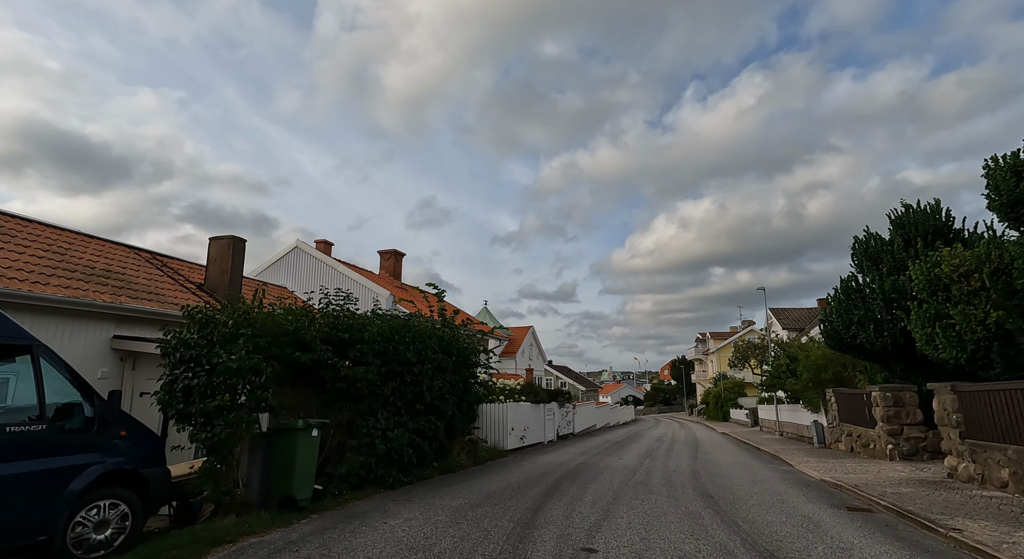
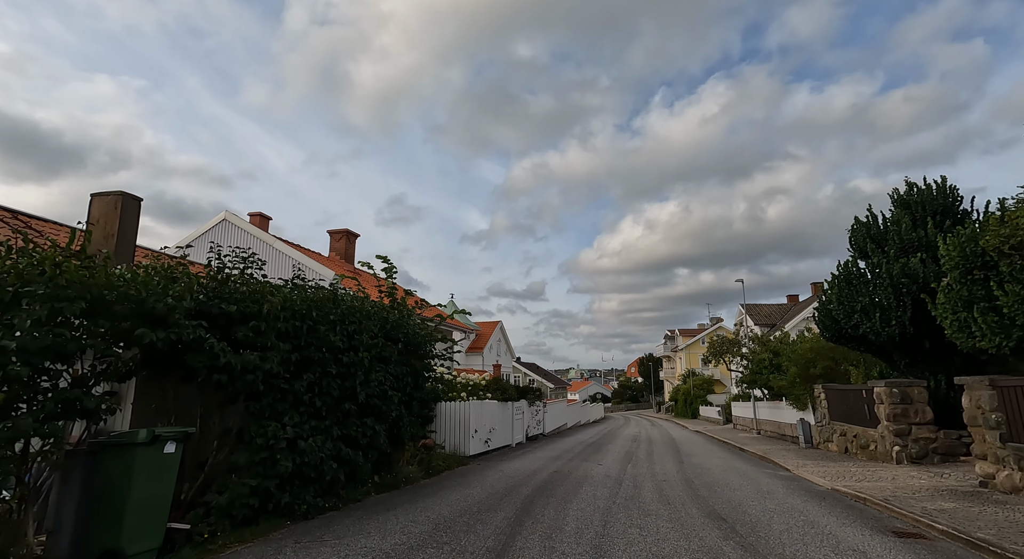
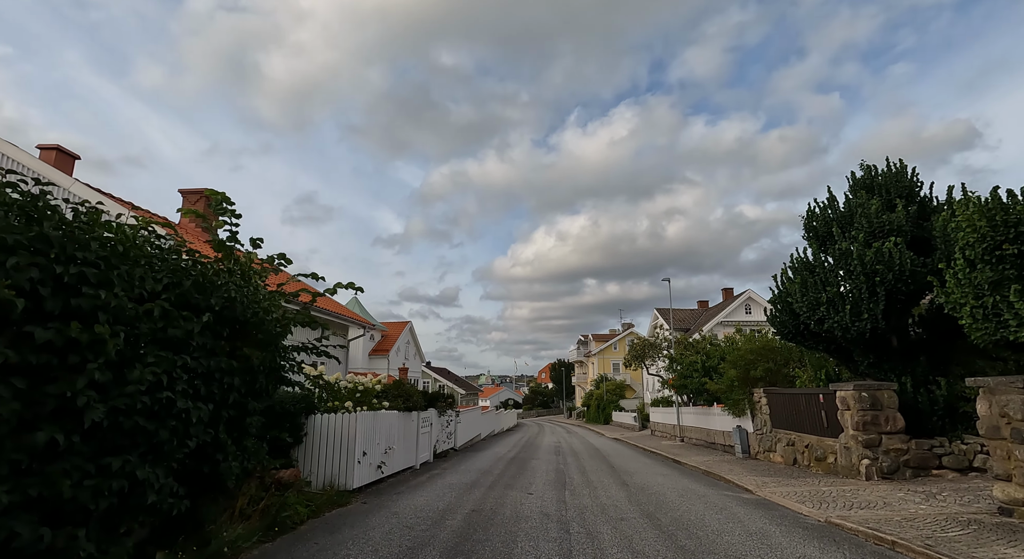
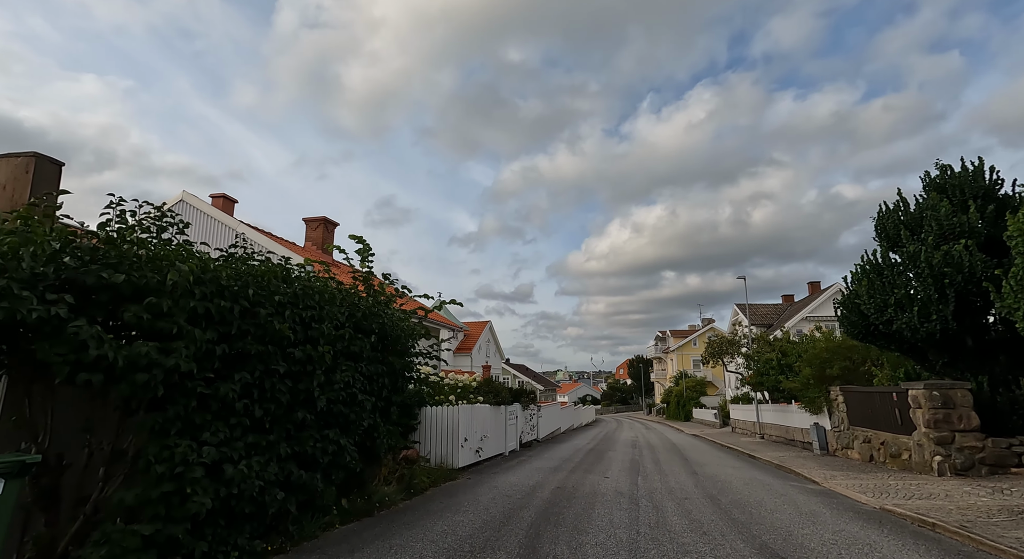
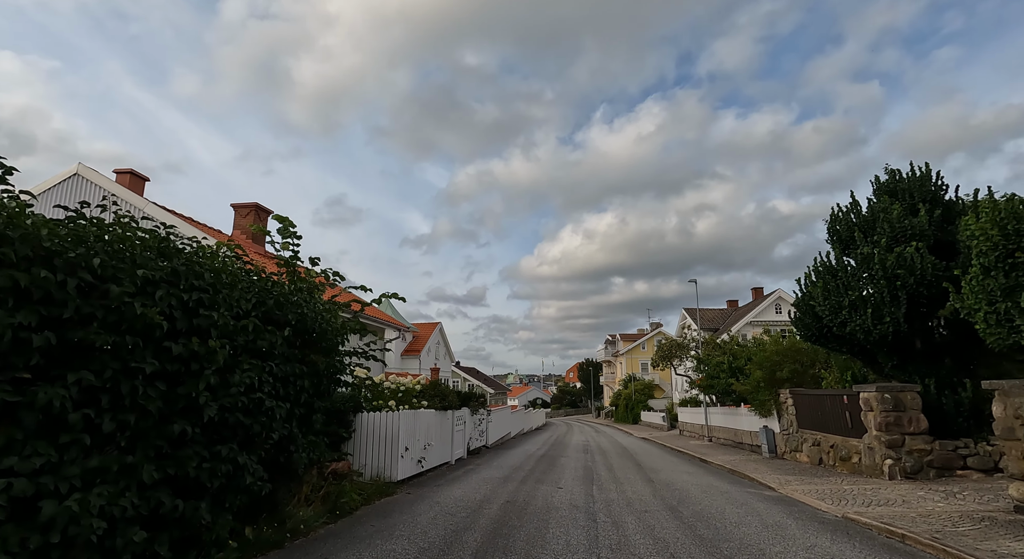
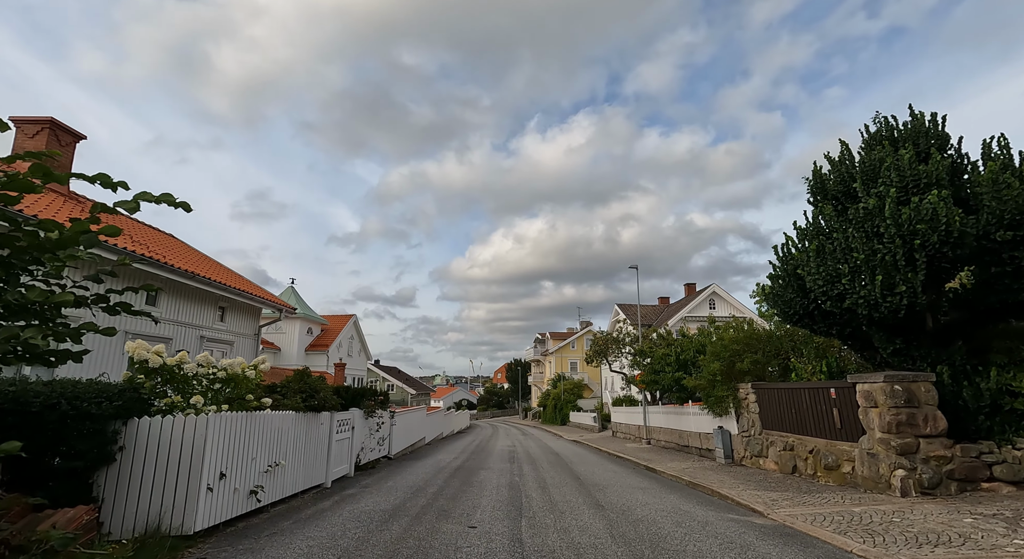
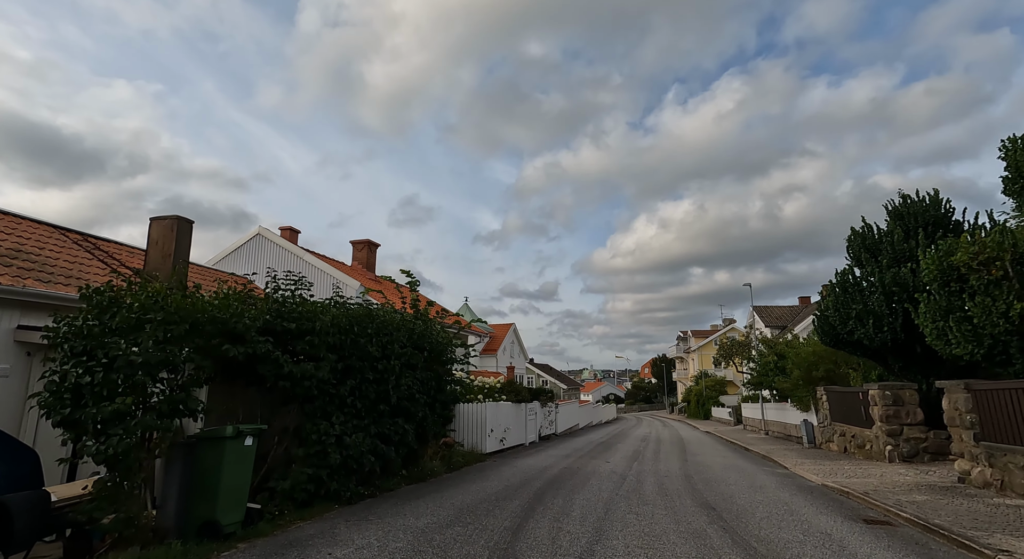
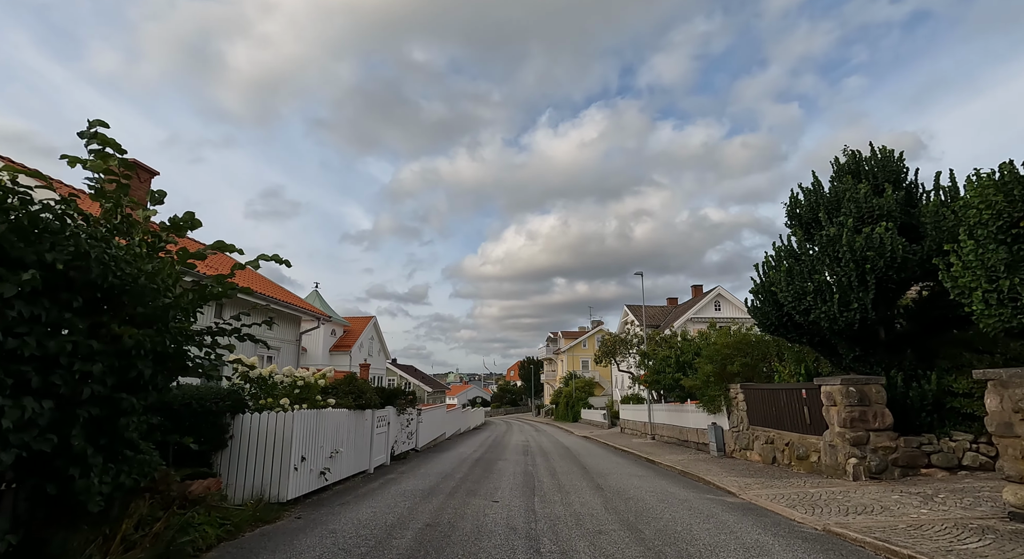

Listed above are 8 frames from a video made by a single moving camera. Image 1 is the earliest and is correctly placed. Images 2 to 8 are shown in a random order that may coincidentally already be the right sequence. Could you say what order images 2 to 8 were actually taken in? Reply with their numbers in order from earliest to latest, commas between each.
7, 2, 4, 5, 3, 8, 6
